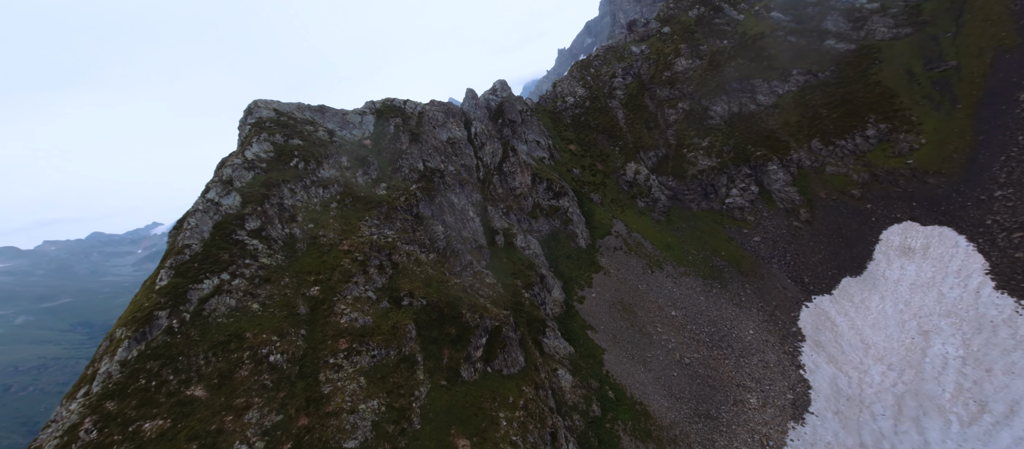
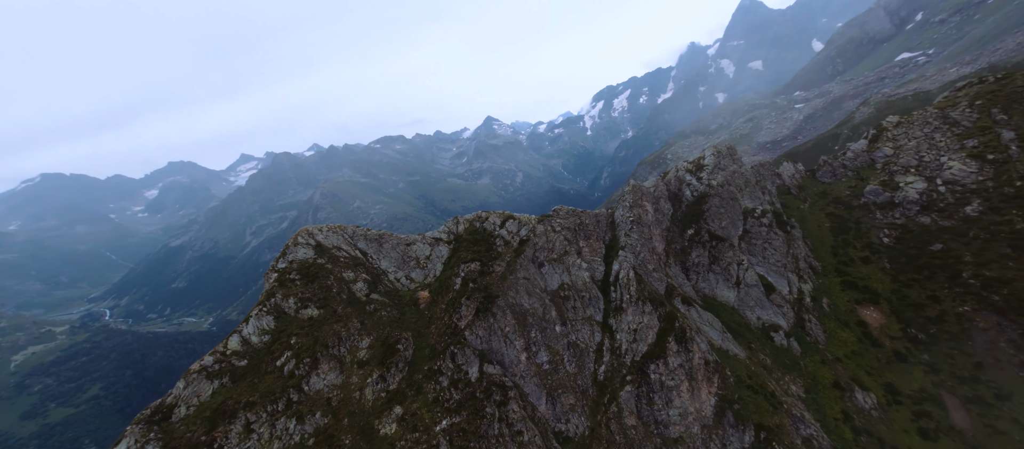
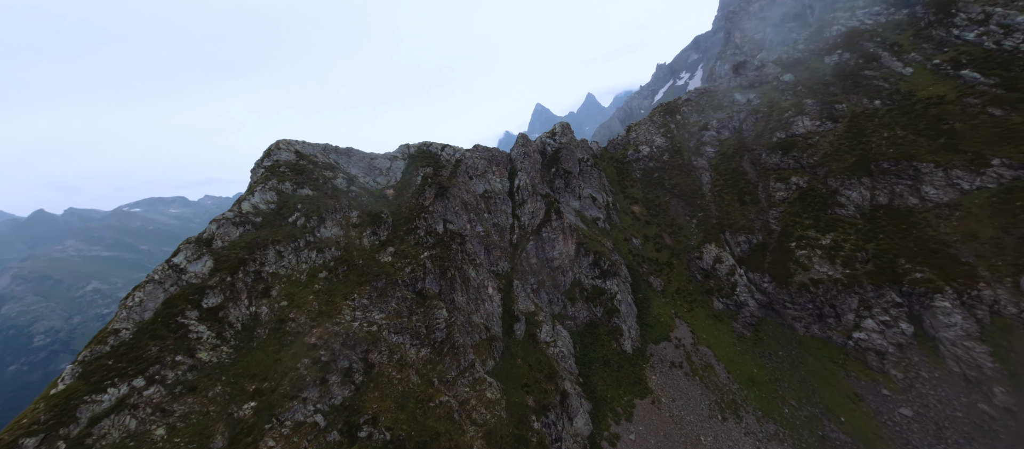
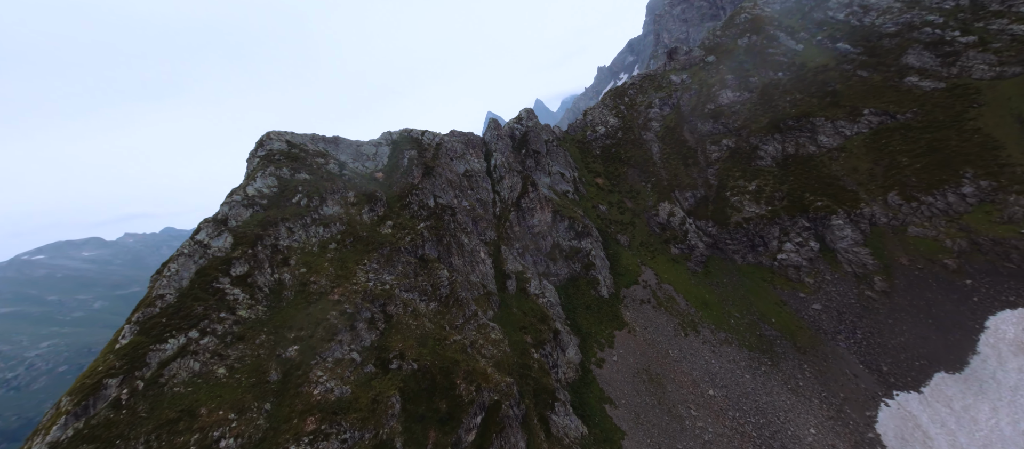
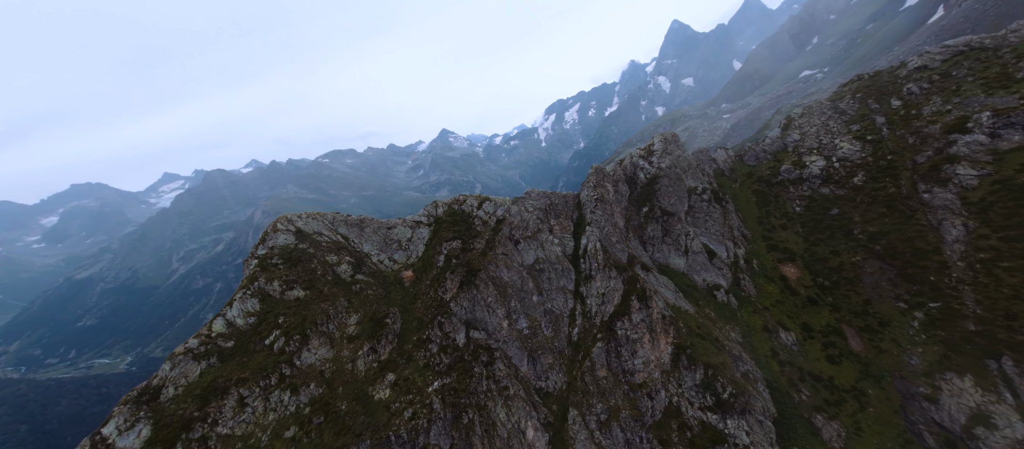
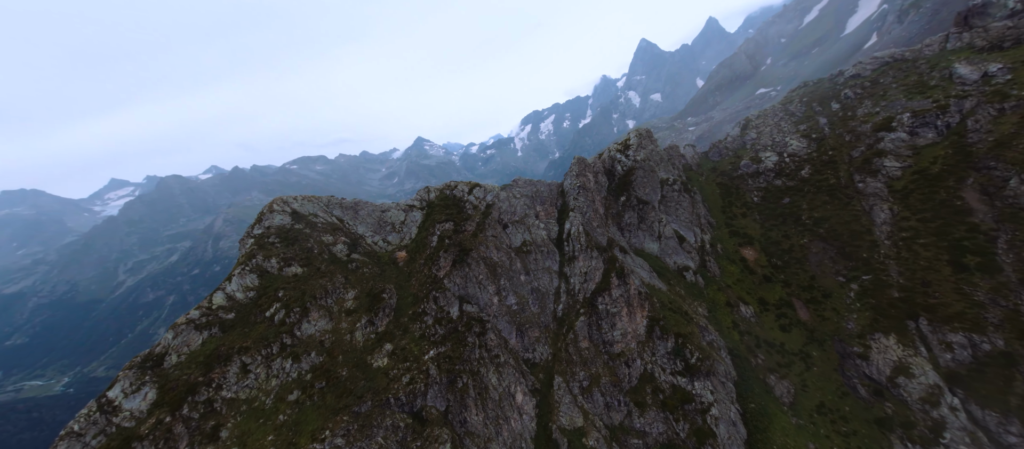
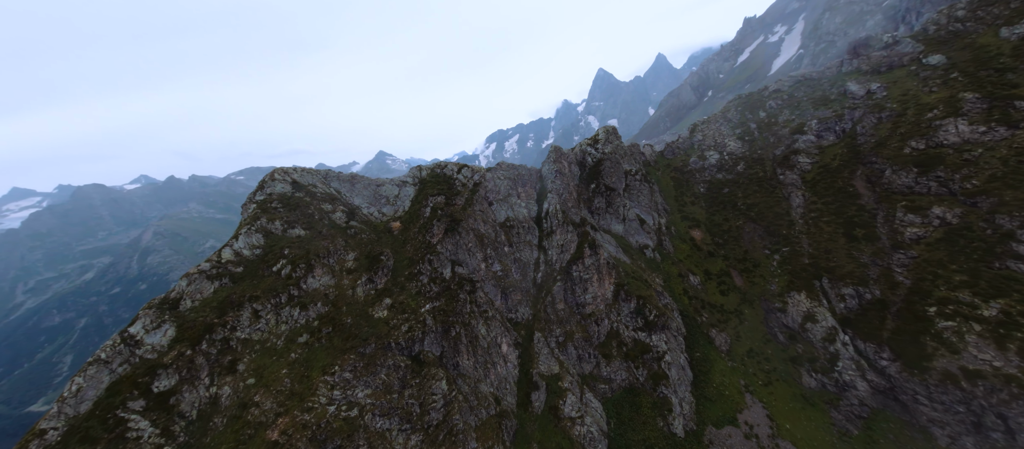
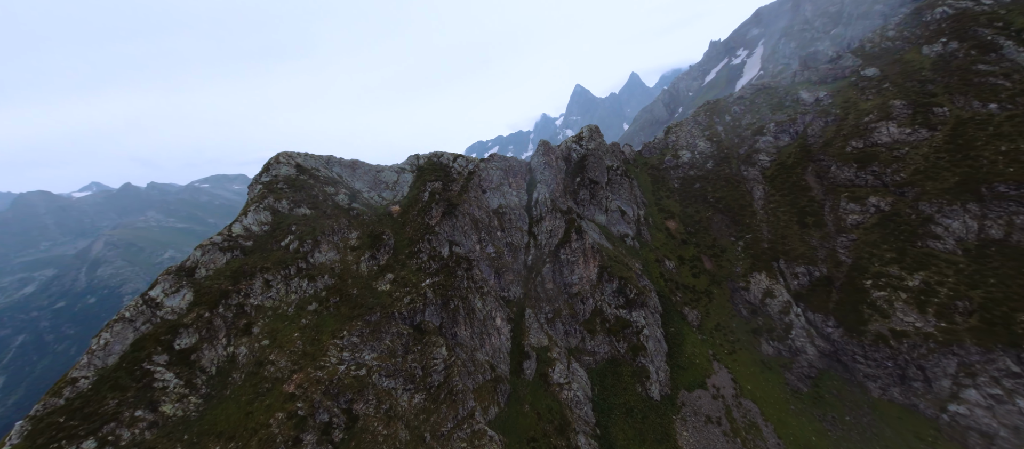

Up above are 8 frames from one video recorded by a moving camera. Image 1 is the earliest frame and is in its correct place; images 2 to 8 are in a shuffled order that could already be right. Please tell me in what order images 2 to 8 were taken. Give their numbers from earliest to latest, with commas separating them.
4, 3, 8, 7, 6, 5, 2
